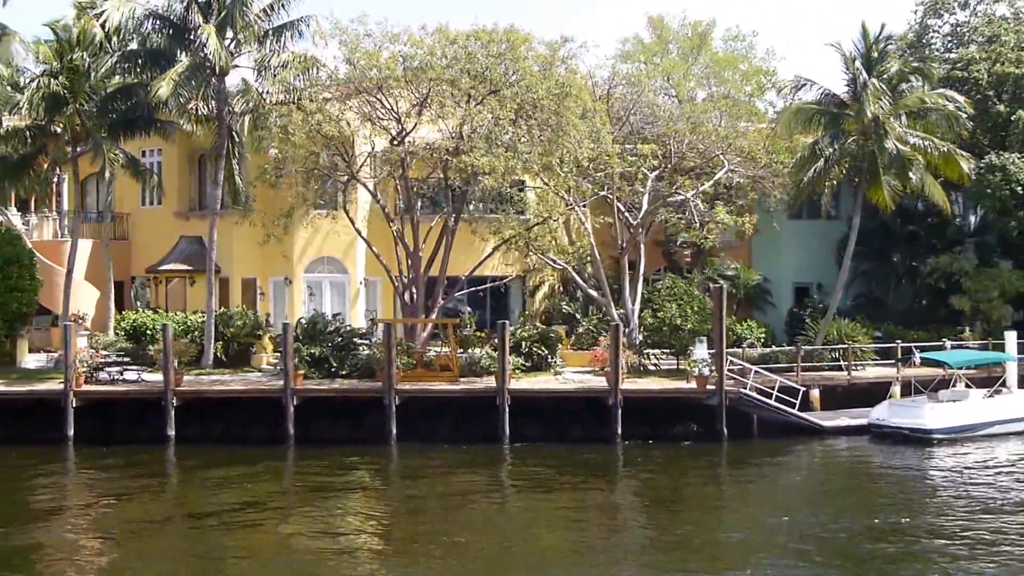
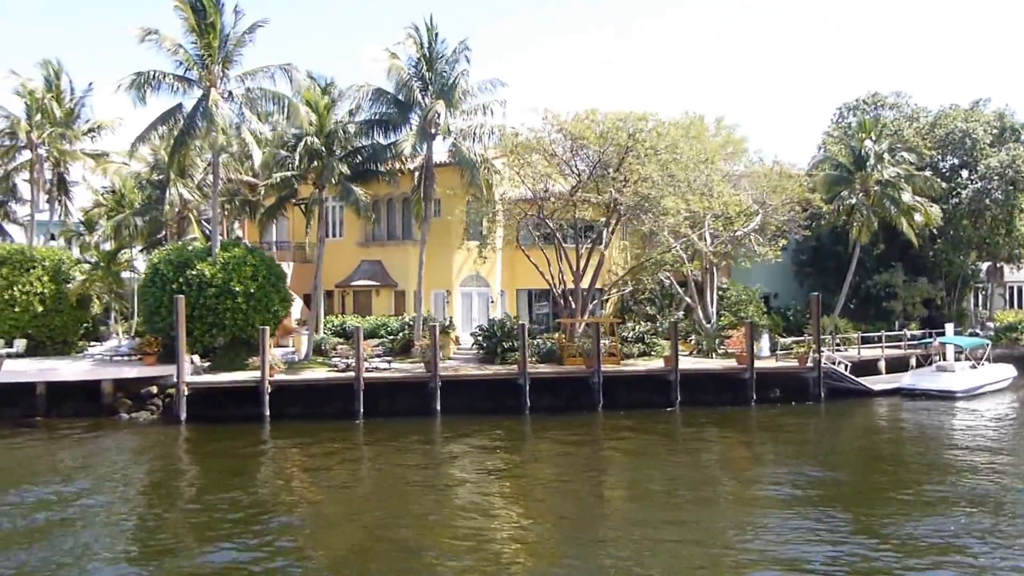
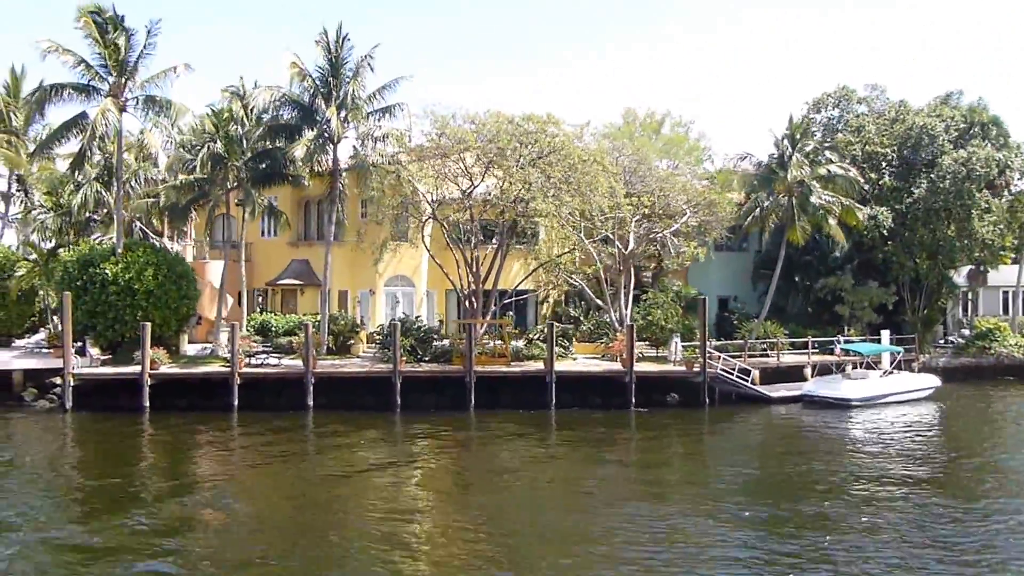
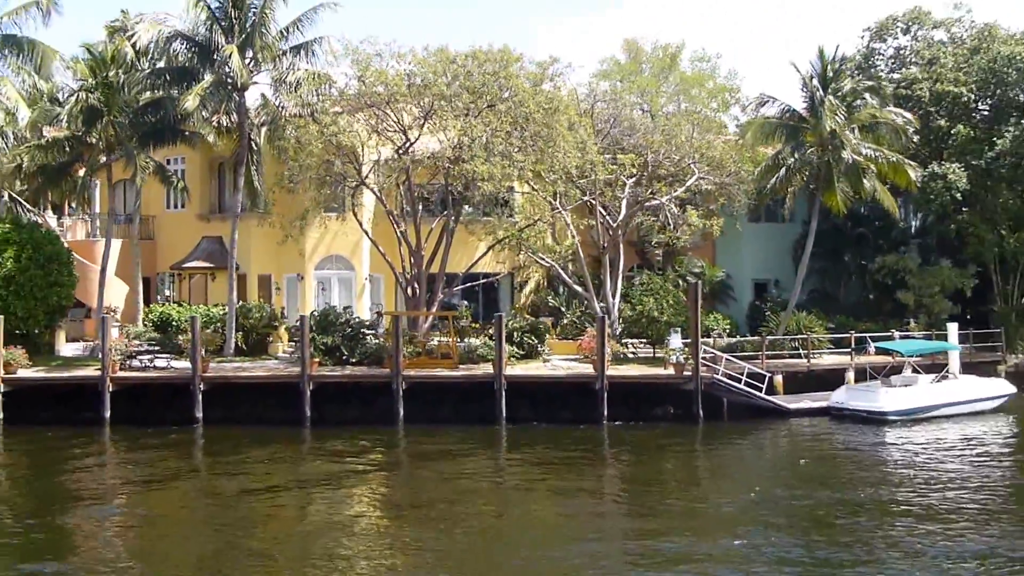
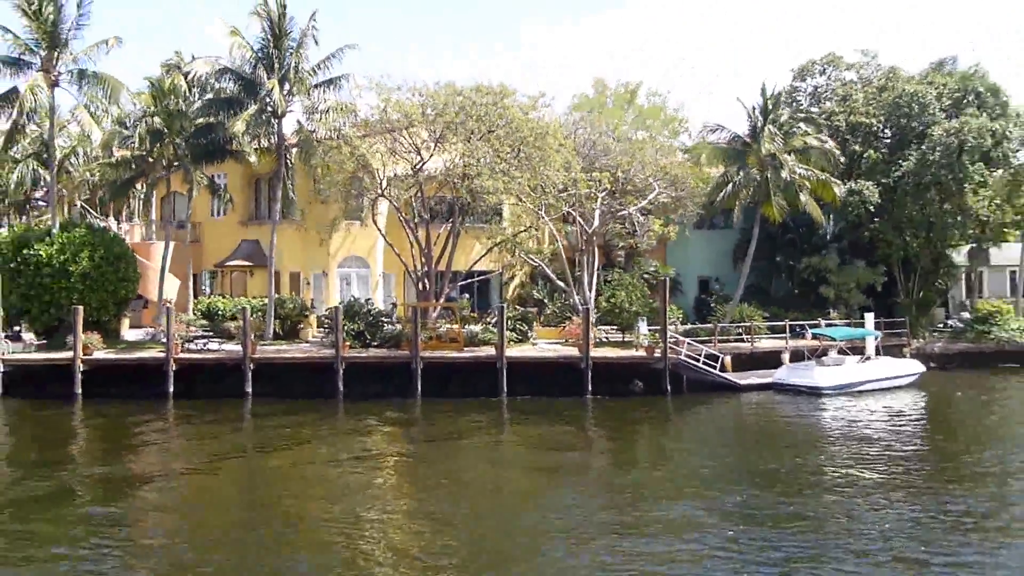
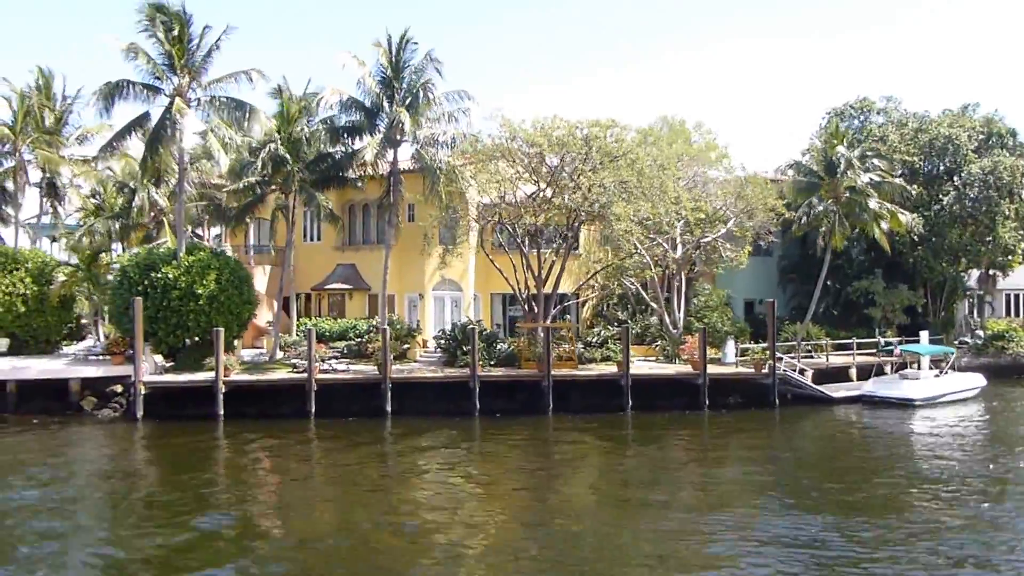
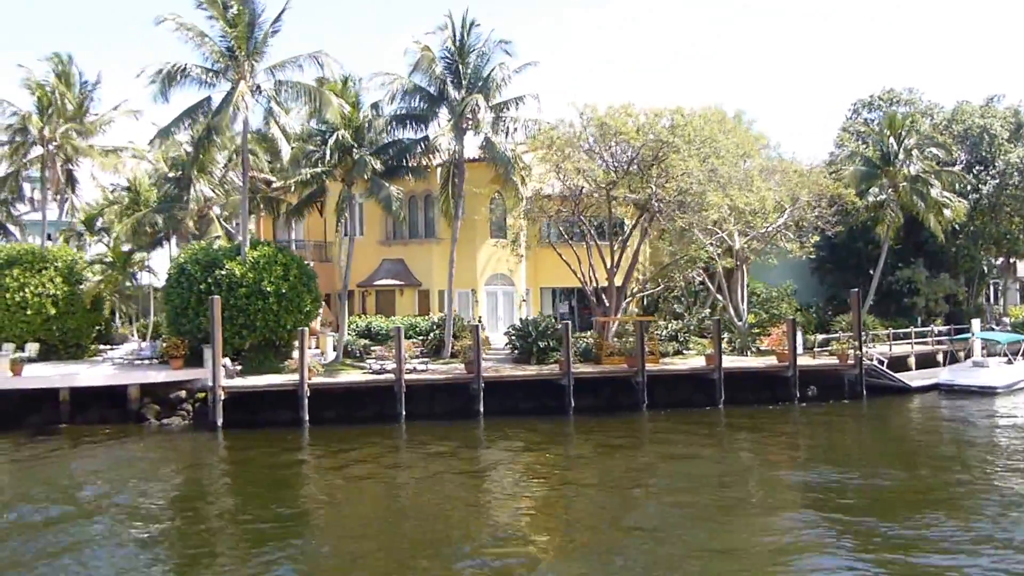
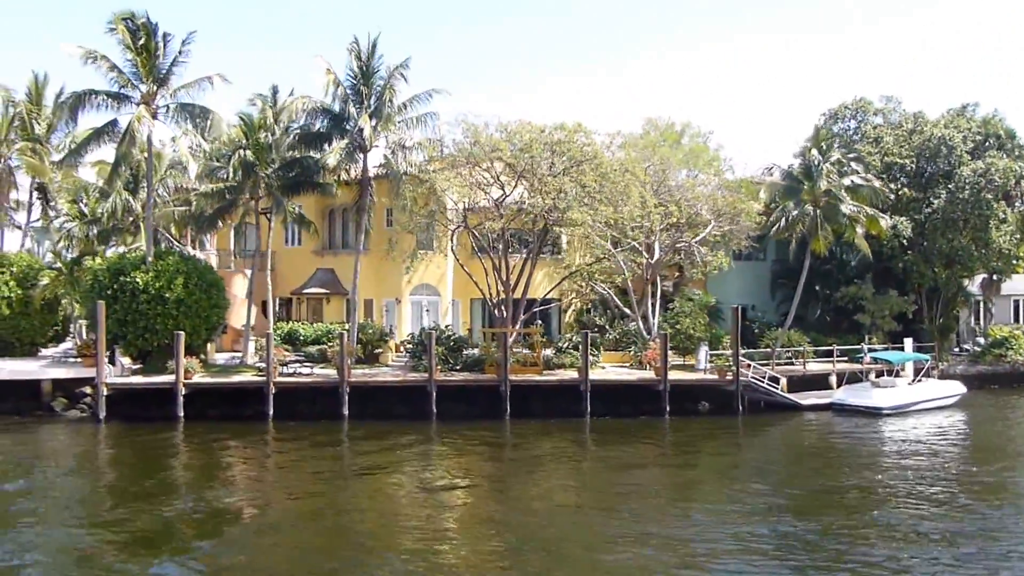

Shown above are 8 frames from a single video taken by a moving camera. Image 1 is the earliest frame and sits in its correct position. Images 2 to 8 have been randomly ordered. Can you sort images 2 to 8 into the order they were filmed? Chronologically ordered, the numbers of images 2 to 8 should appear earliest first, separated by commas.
4, 5, 3, 8, 6, 2, 7
